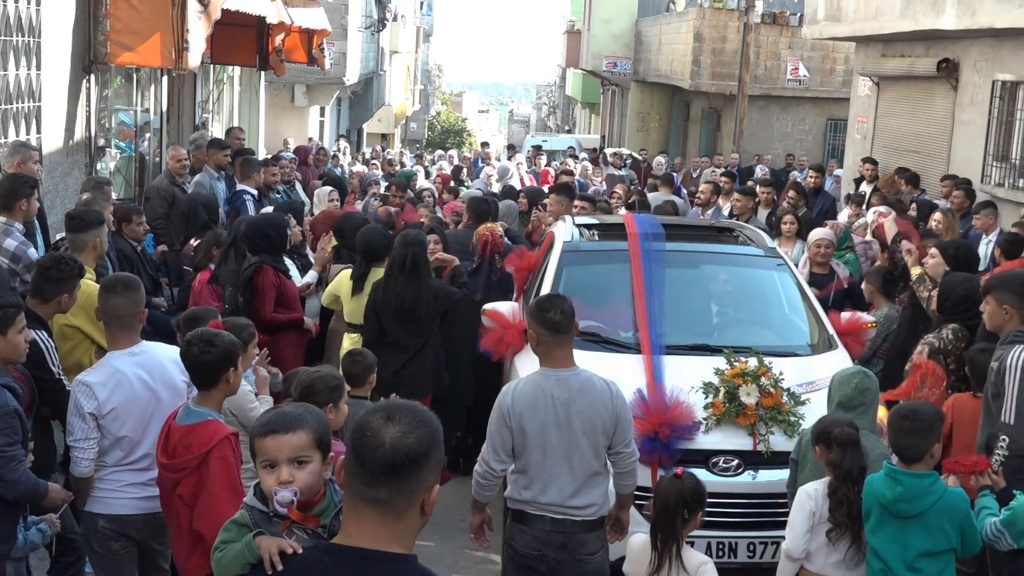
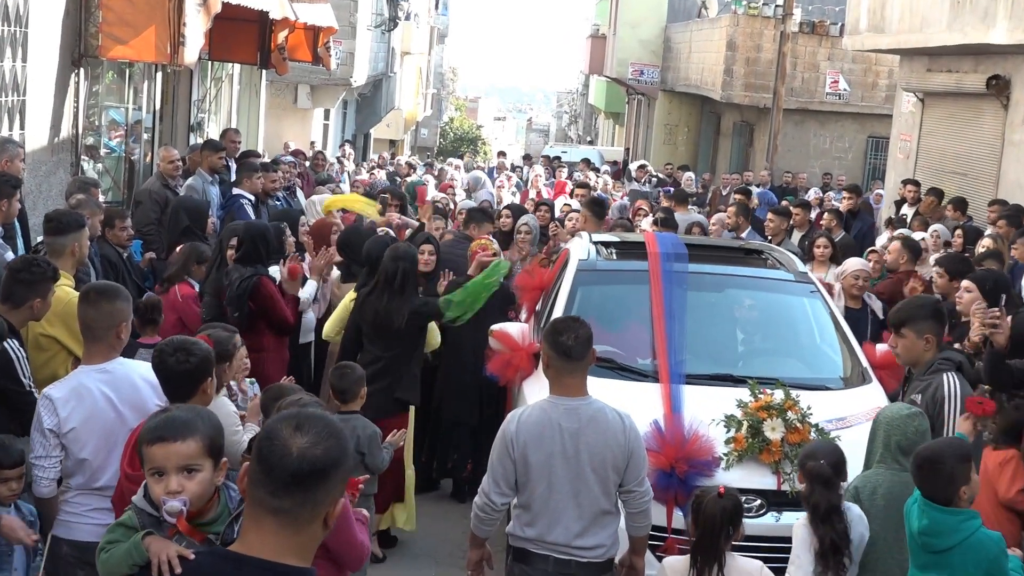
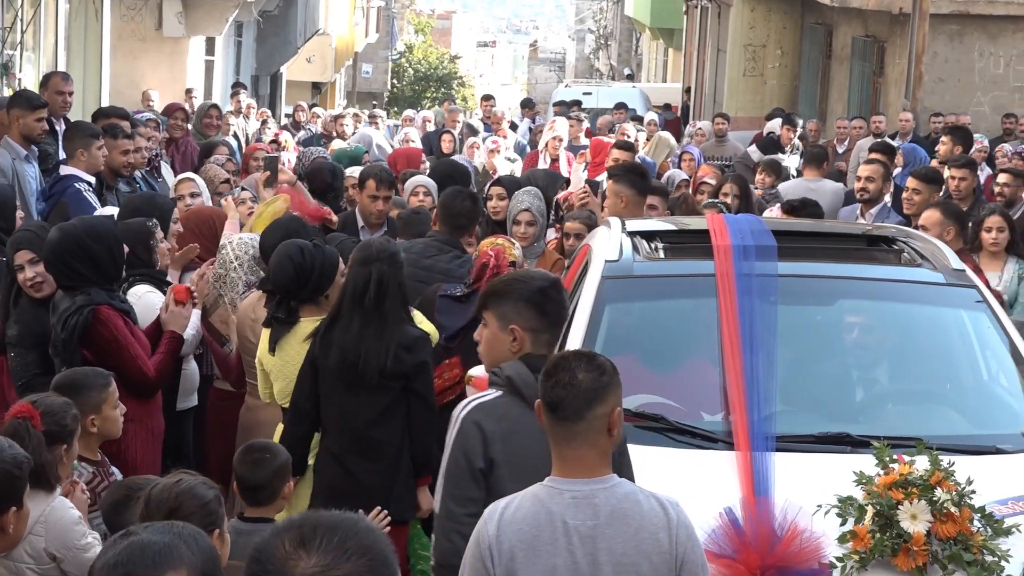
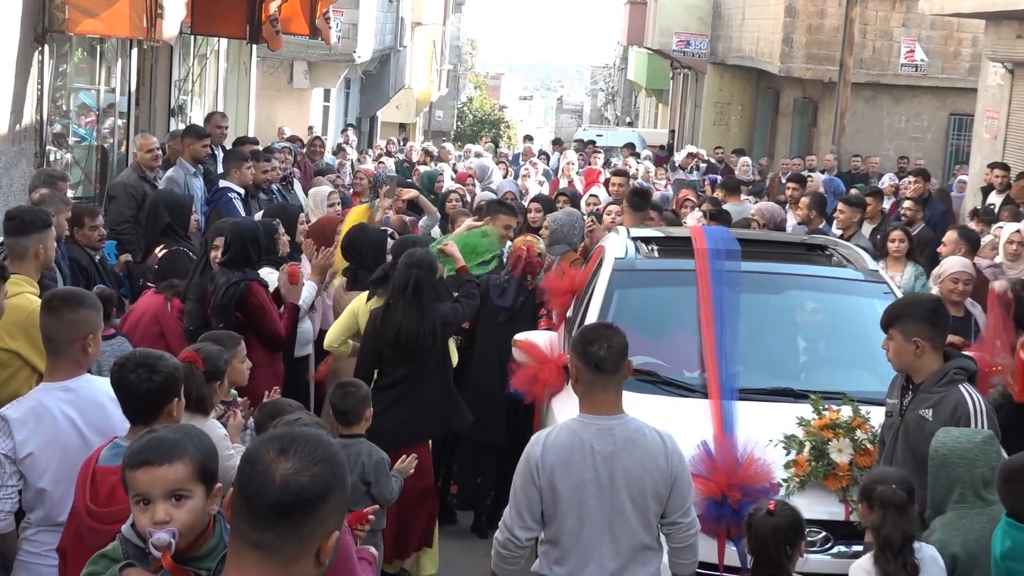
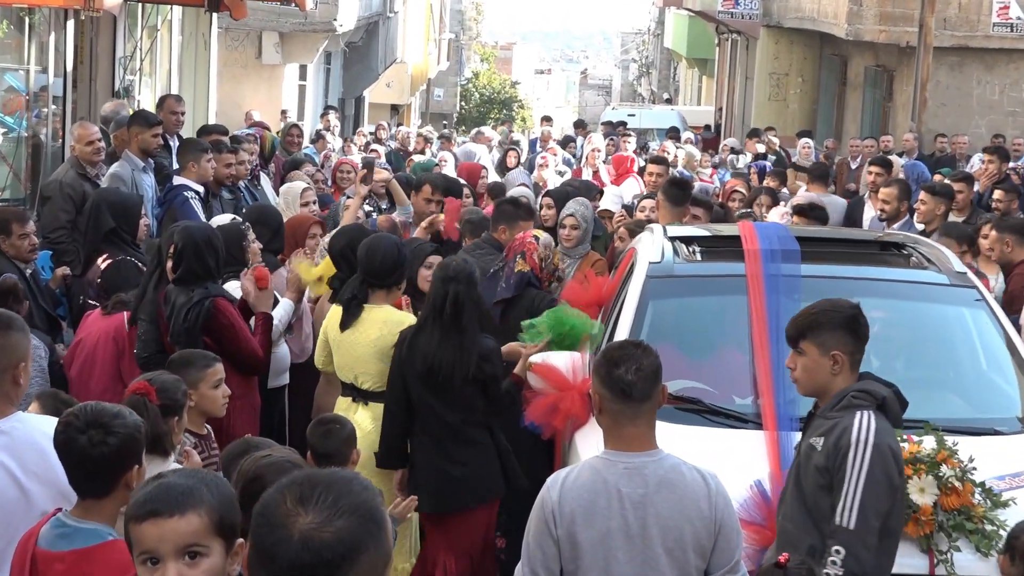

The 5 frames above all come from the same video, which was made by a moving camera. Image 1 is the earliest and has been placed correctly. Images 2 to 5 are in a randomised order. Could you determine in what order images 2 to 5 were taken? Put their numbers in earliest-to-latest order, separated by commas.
2, 4, 5, 3
